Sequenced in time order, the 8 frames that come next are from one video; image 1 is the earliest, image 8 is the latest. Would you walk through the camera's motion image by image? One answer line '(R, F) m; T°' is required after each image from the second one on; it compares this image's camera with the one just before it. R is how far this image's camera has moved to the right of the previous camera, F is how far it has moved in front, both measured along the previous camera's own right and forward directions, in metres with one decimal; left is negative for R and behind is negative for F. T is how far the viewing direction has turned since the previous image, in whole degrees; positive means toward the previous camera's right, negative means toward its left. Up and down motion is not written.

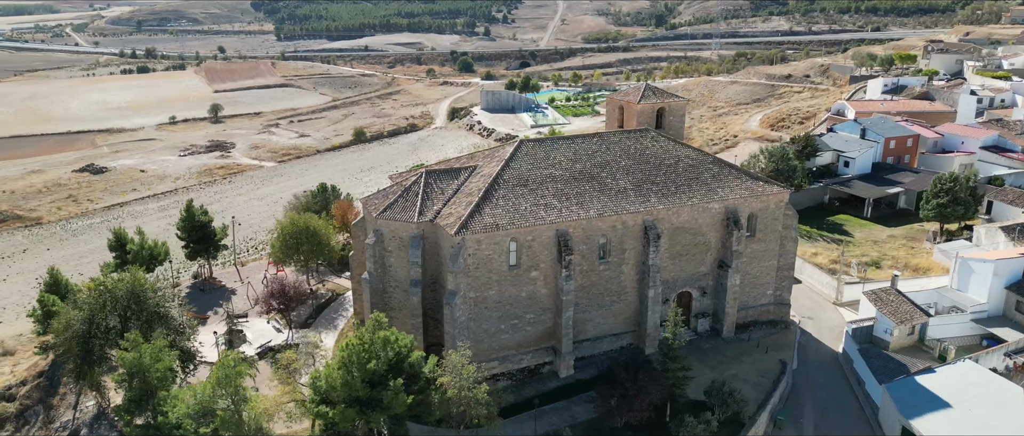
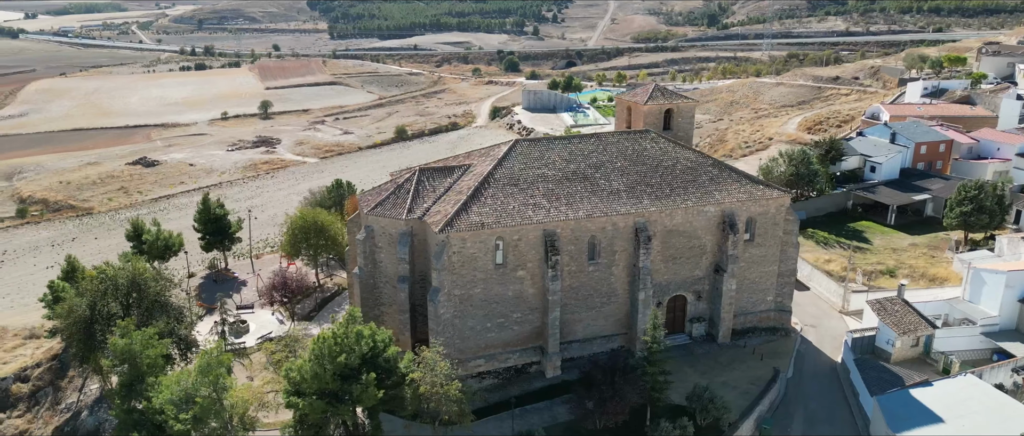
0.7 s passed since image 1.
(+2.6, 0.0) m; -4°
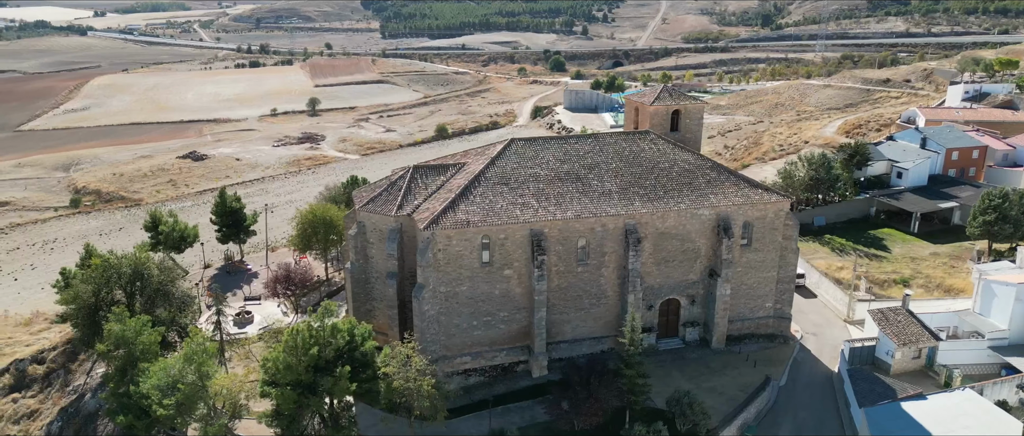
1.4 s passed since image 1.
(+2.6, 0.0) m; -4°
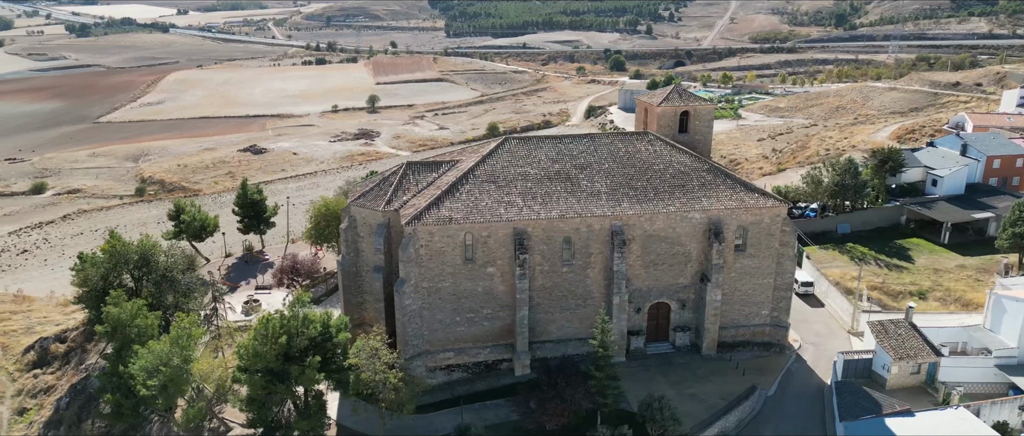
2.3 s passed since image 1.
(+3.3, 0.0) m; -5°
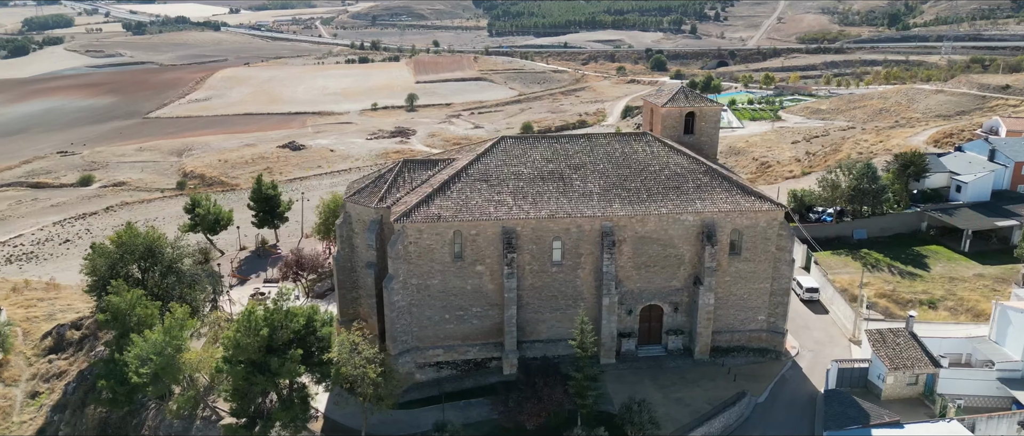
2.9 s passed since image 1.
(+2.2, 0.0) m; -3°
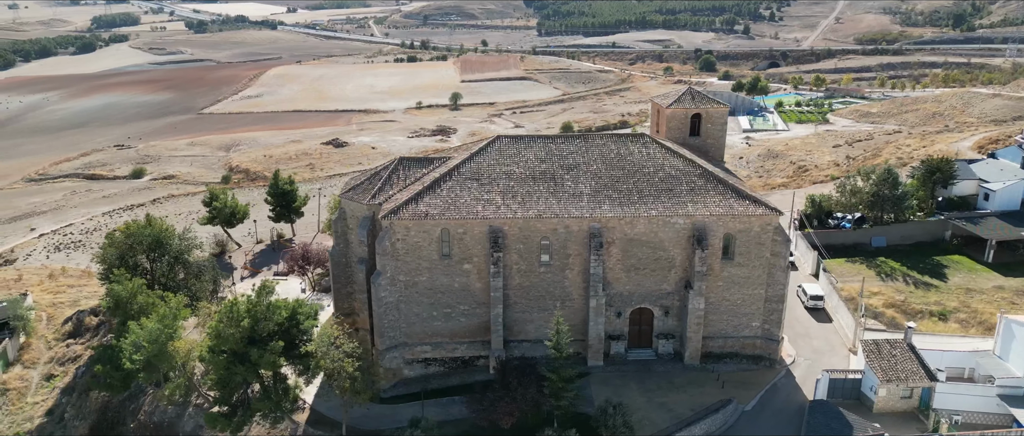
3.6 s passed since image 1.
(+2.6, 0.0) m; -4°
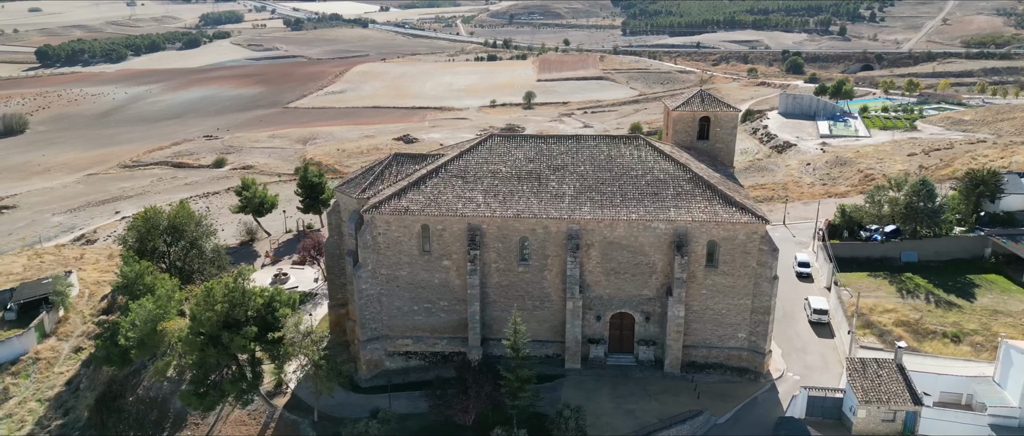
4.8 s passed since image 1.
(+4.4, +0.1) m; -6°
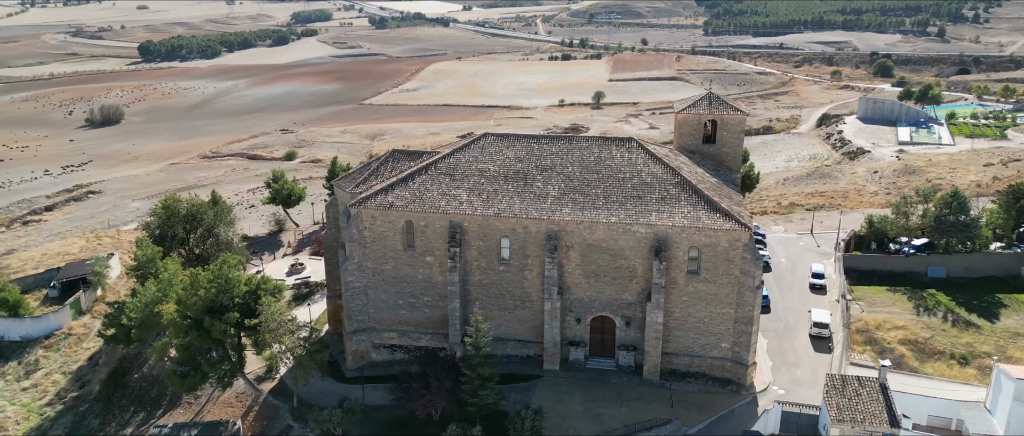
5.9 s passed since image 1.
(+4.1, +0.1) m; -6°
